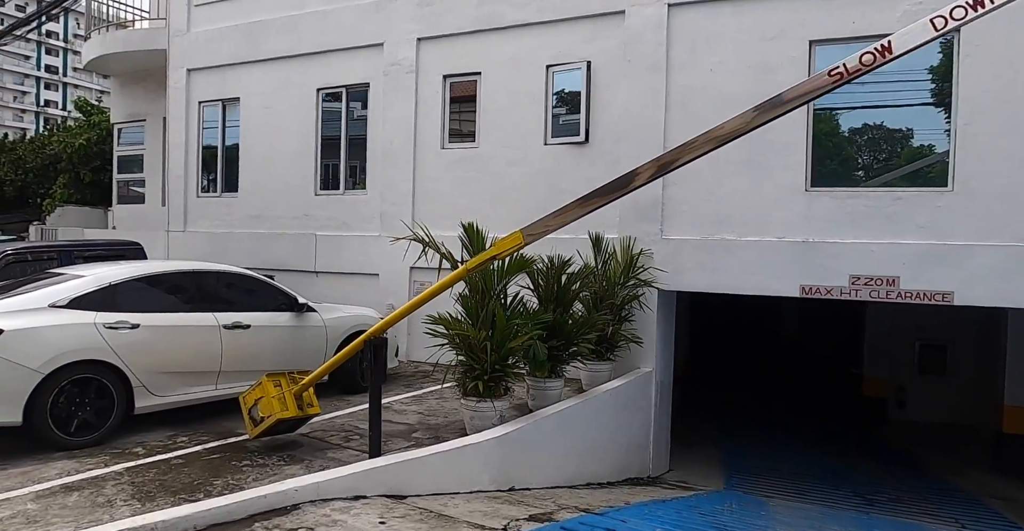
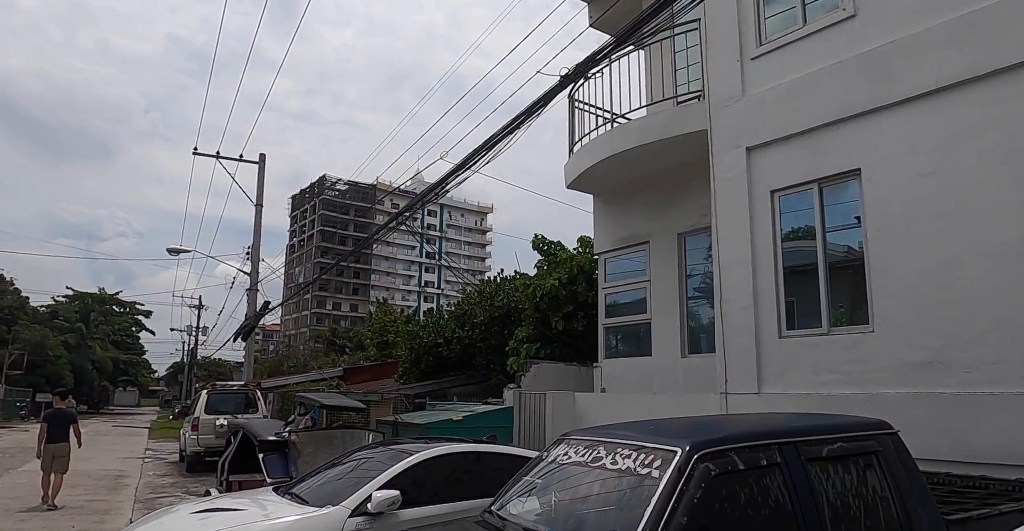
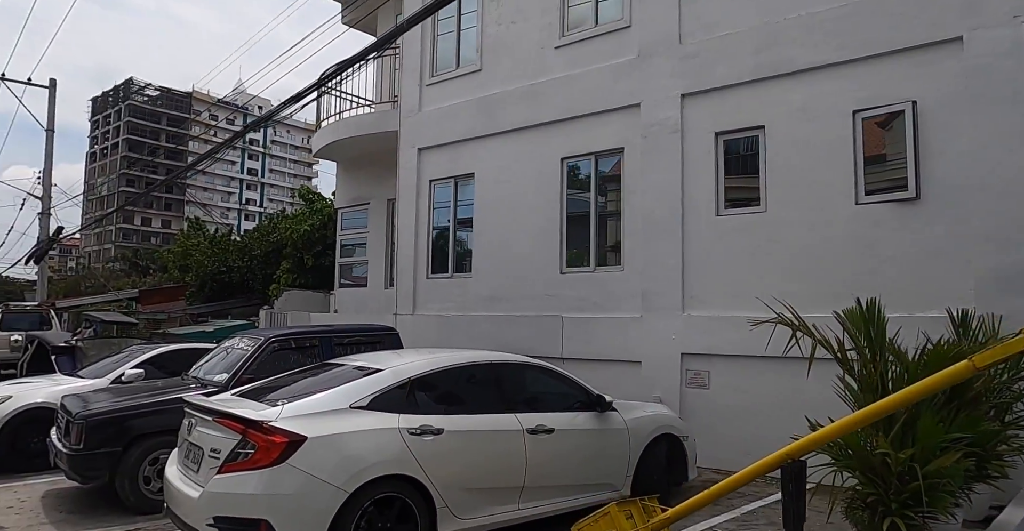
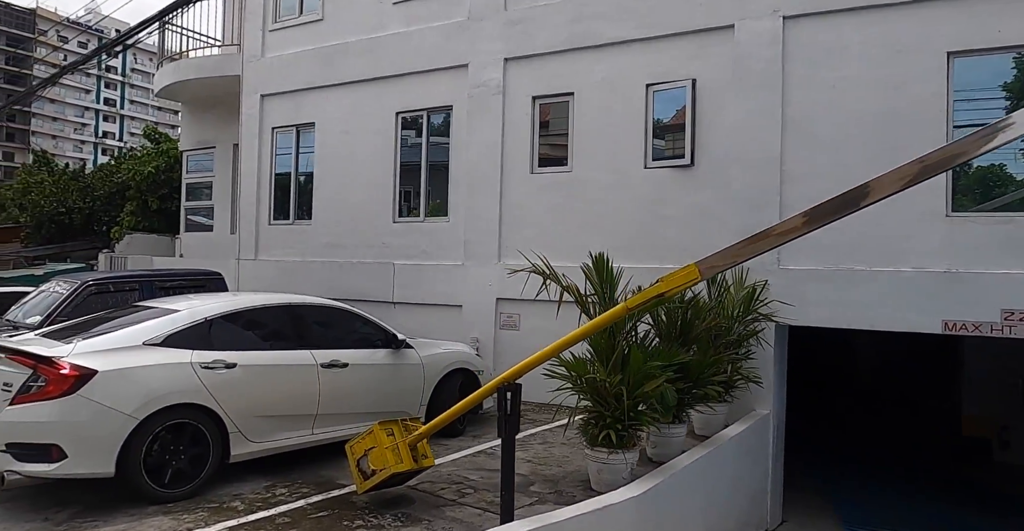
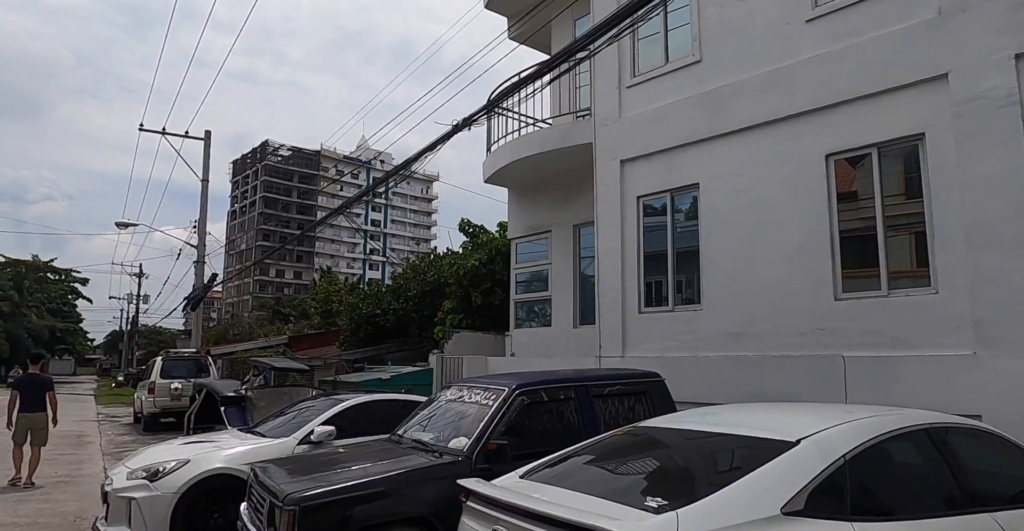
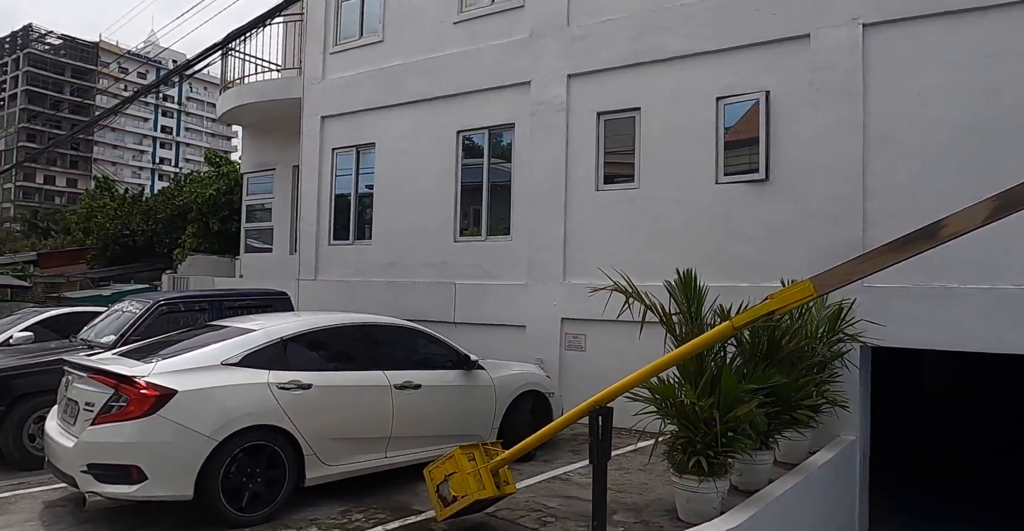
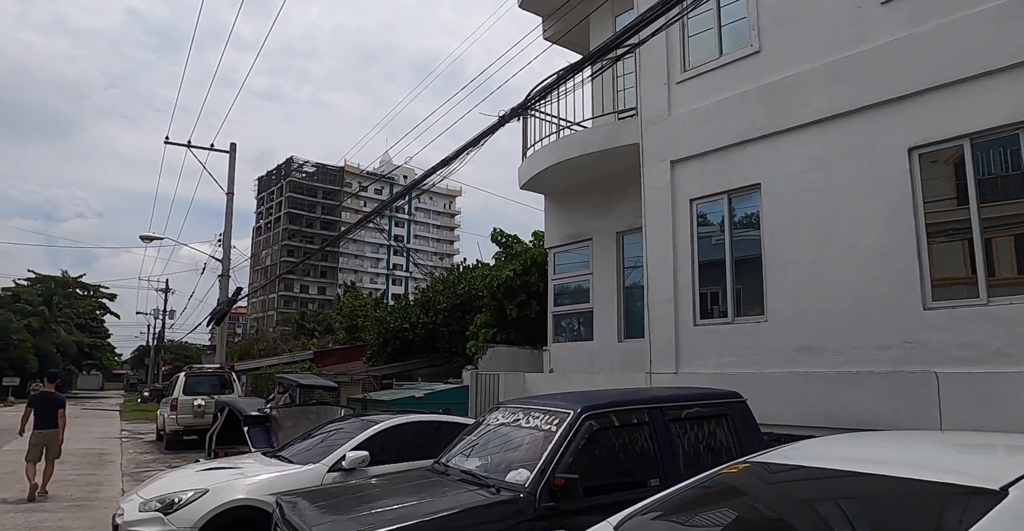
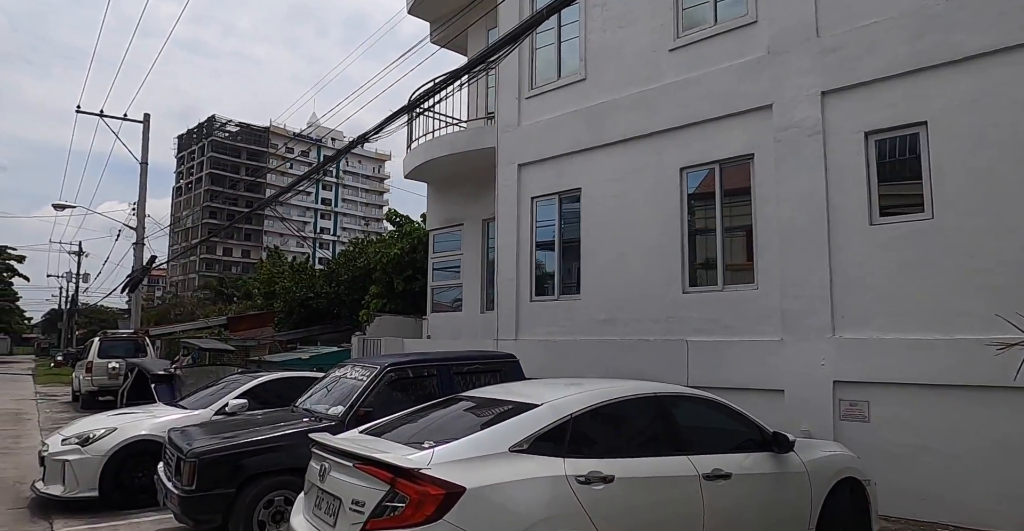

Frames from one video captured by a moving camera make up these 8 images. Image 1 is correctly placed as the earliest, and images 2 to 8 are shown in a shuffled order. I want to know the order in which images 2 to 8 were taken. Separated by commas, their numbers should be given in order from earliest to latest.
4, 6, 3, 8, 5, 7, 2
